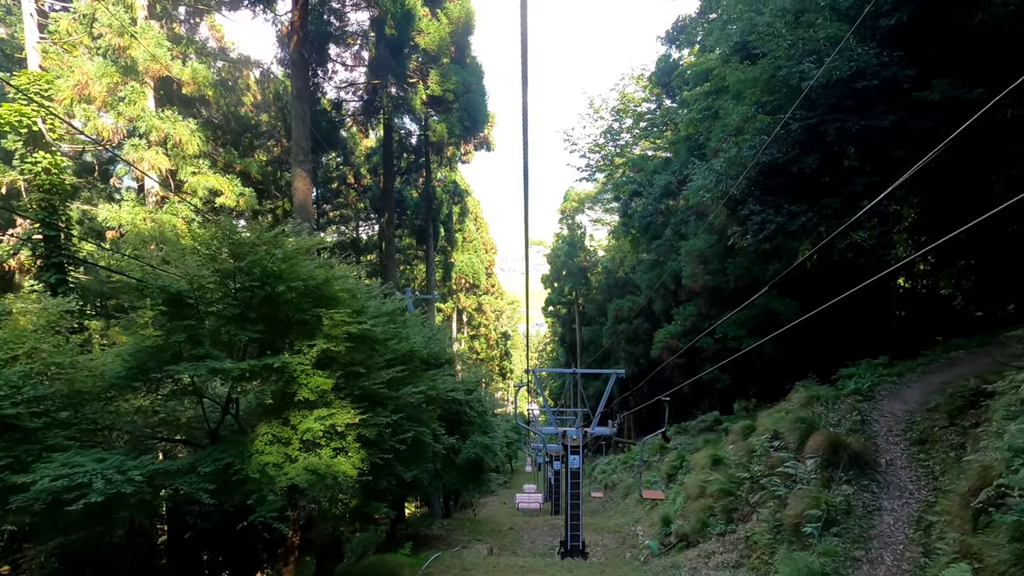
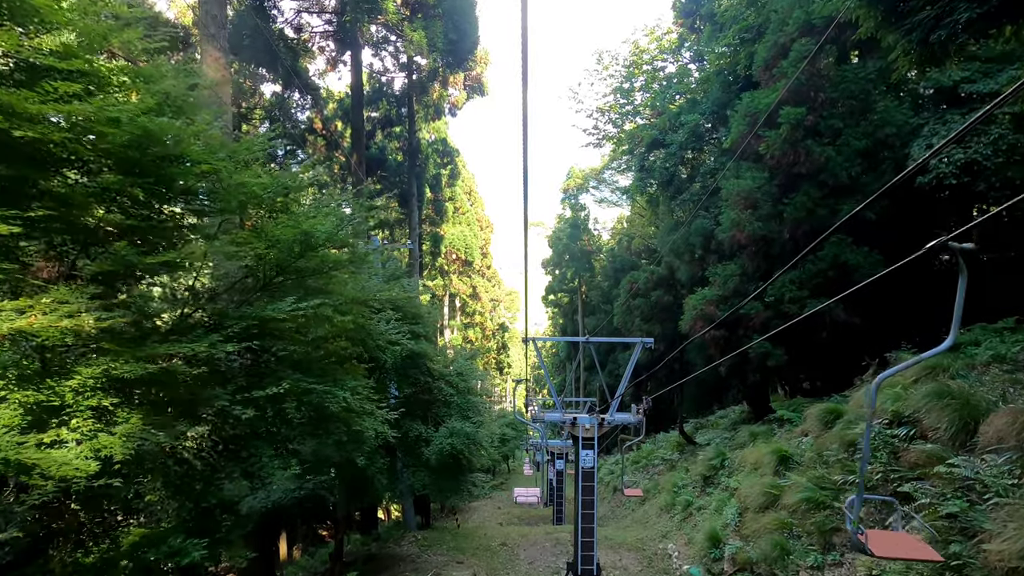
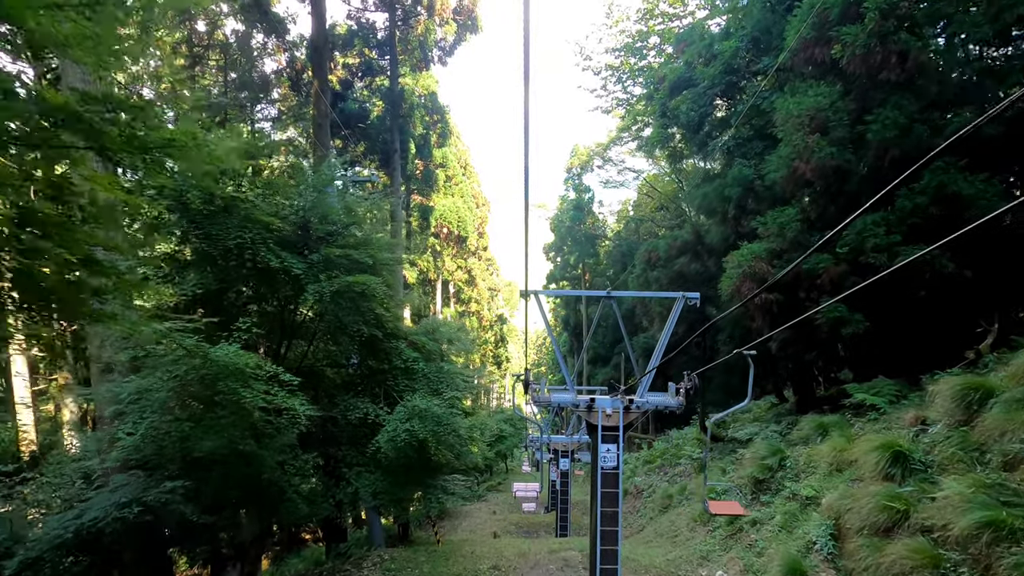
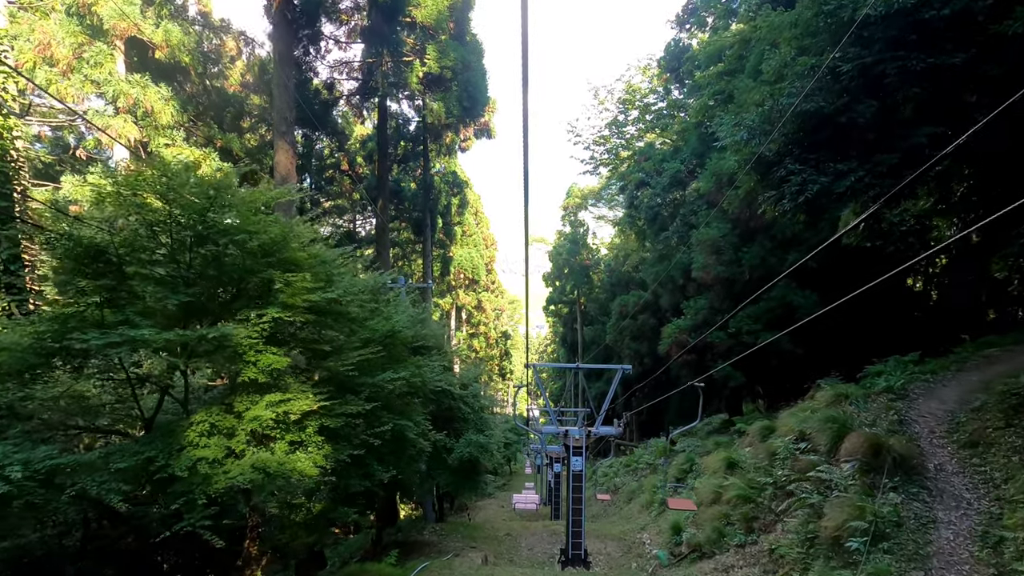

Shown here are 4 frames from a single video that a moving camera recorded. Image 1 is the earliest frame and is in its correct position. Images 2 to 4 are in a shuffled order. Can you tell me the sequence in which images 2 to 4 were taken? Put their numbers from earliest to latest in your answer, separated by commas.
4, 2, 3
